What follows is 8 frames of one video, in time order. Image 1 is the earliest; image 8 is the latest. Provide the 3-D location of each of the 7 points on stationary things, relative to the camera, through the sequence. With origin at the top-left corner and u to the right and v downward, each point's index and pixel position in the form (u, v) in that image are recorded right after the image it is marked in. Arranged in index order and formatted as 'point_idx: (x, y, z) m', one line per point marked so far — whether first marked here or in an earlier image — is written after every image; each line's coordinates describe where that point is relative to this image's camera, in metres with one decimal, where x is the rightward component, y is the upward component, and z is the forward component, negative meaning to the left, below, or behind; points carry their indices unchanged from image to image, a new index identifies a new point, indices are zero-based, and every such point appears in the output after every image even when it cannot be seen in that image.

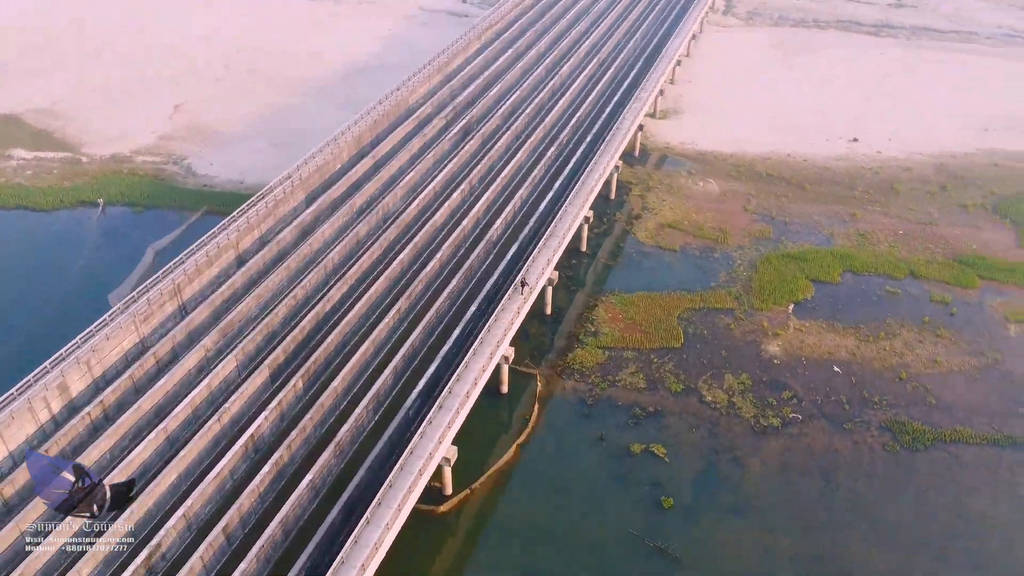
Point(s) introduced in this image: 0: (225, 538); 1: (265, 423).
0: (-5.5, -4.8, +15.7) m
1: (-5.4, -3.0, +17.9) m
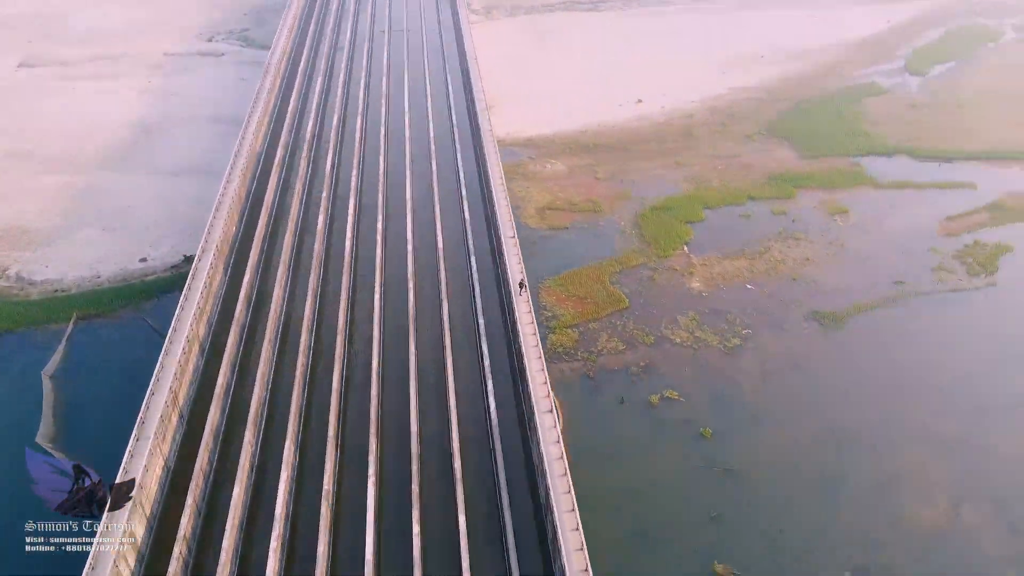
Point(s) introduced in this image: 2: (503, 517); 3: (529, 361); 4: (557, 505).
0: (-1.7, -5.9, +15.2) m
1: (-2.9, -4.3, +17.2) m
2: (-0.2, -4.8, +17.1) m
3: (+0.5, -1.7, +19.5) m
4: (+0.9, -4.3, +16.2) m
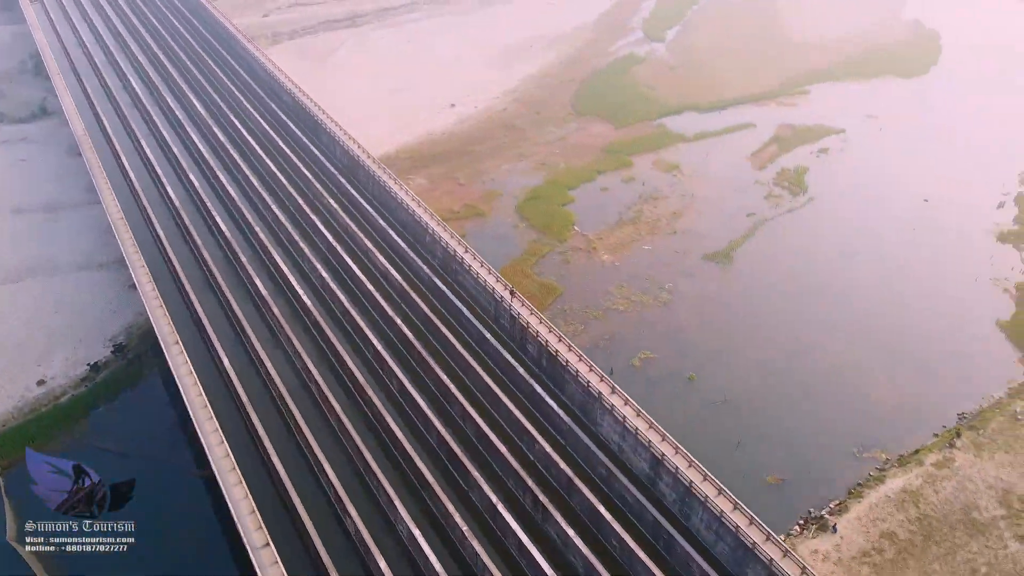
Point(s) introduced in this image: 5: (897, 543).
0: (+2.0, -6.1, +16.2) m
1: (-0.2, -4.9, +17.5) m
2: (+2.4, -4.7, +18.4) m
3: (+1.4, -1.7, +20.8) m
4: (+3.6, -3.9, +17.9) m
5: (+8.9, -5.9, +19.0) m
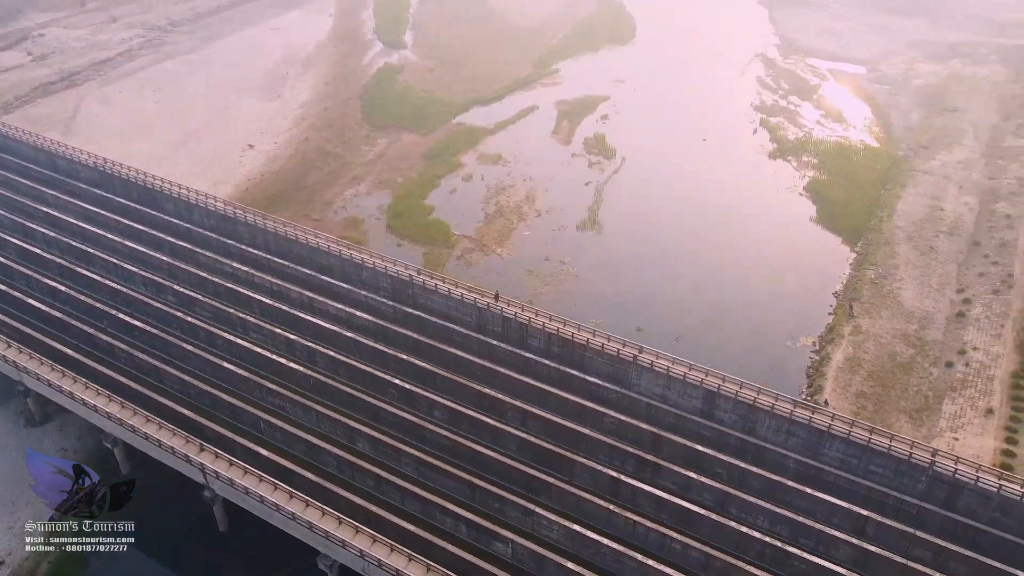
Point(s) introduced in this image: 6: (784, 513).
0: (+5.4, -5.0, +18.5) m
1: (+2.6, -4.6, +18.9) m
2: (+4.5, -3.7, +20.7) m
3: (+1.9, -1.3, +22.3) m
4: (+5.5, -2.6, +20.6) m
5: (+10.4, -3.2, +23.8) m
6: (+6.1, -5.1, +18.2) m
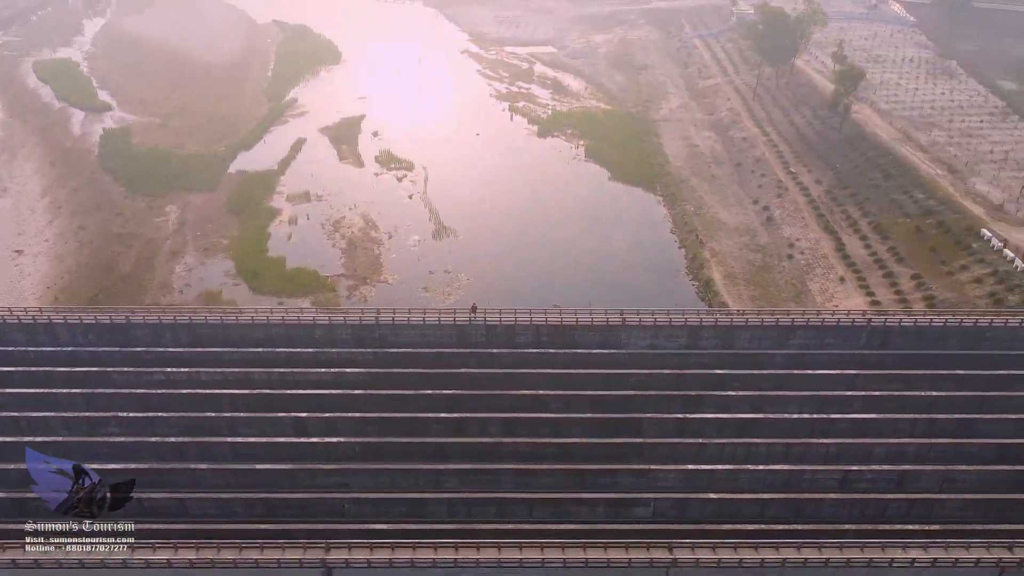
0: (+7.3, -3.1, +22.4) m
1: (+4.6, -3.6, +21.5) m
2: (+5.2, -2.3, +23.9) m
3: (+1.6, -0.8, +24.2) m
4: (+5.8, -0.9, +24.2) m
5: (+8.8, -0.4, +29.2) m
6: (+8.1, -3.0, +22.4) m
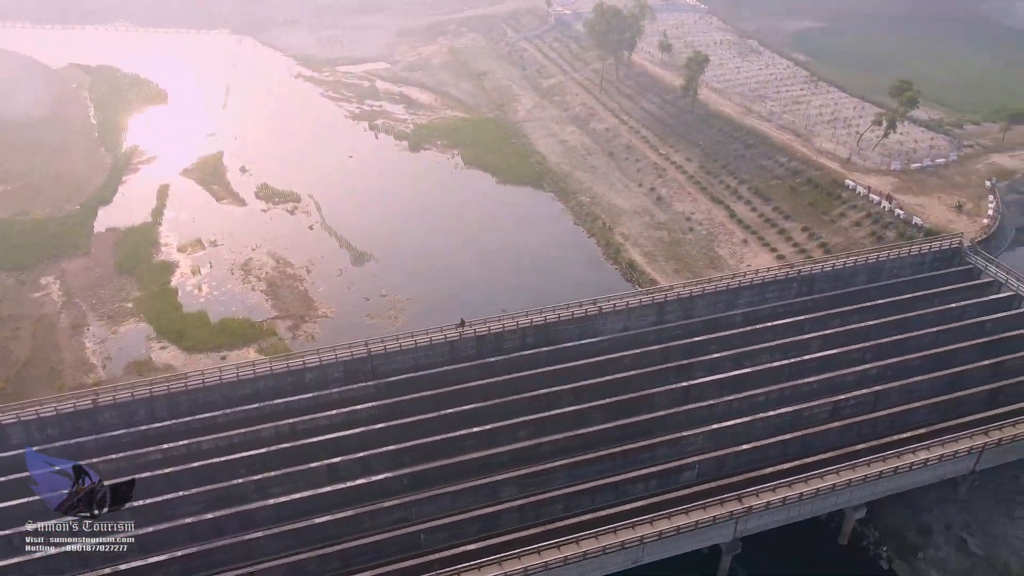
0: (+7.3, -2.0, +24.9) m
1: (+5.1, -2.9, +23.4) m
2: (+4.9, -1.6, +25.9) m
3: (+1.1, -0.8, +25.2) m
4: (+5.1, -0.2, +26.3) m
5: (+6.6, +0.7, +31.9) m
6: (+8.1, -1.8, +25.2) m
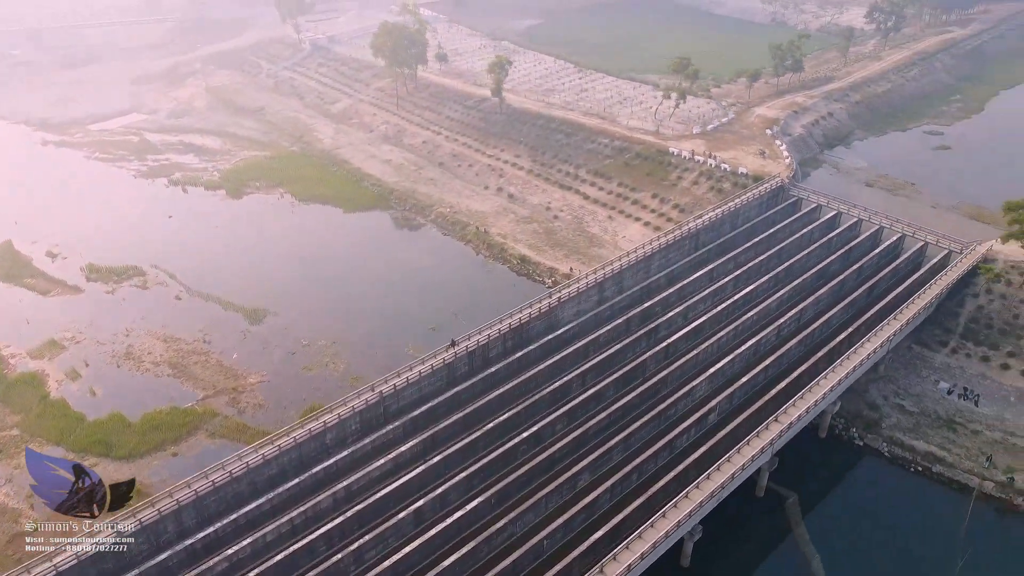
0: (+6.3, -0.7, +28.3) m
1: (+5.0, -1.9, +26.1) m
2: (+3.6, -0.9, +28.3) m
3: (+0.3, -0.9, +26.2) m
4: (+3.3, +0.5, +28.7) m
5: (+2.5, +1.4, +34.5) m
6: (+6.8, -0.3, +28.8) m
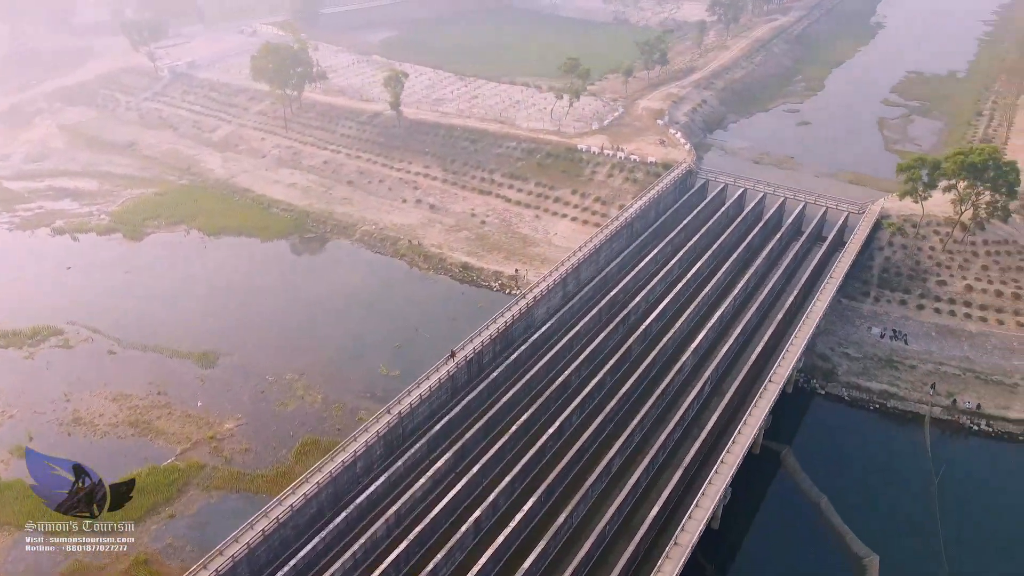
0: (+5.1, -0.1, +29.9) m
1: (+4.5, -1.5, +27.5) m
2: (+2.6, -0.6, +29.4) m
3: (-0.3, -1.0, +26.7) m
4: (+2.0, +0.7, +29.7) m
5: (-0.1, +1.4, +35.2) m
6: (+5.5, +0.3, +30.5) m
